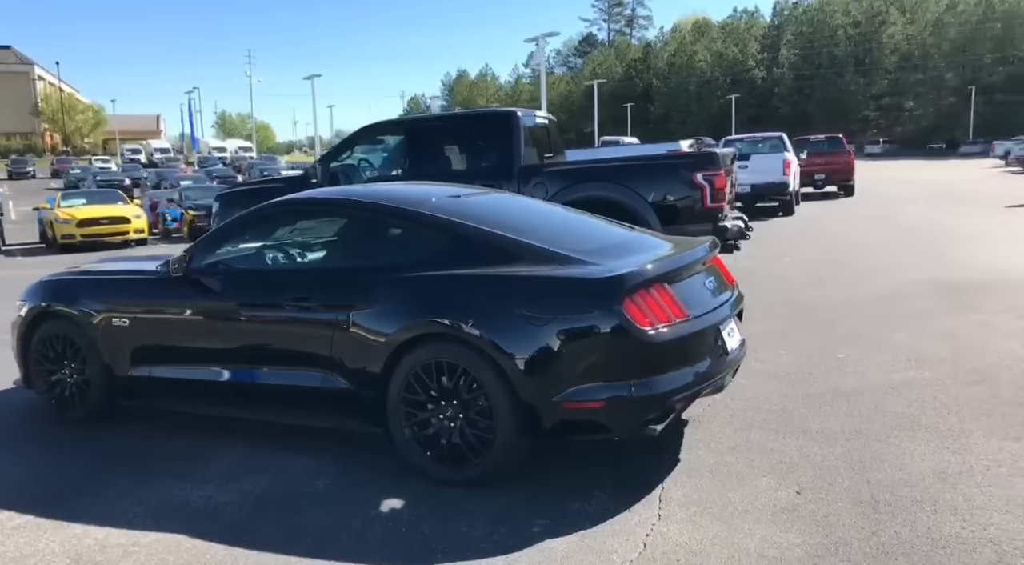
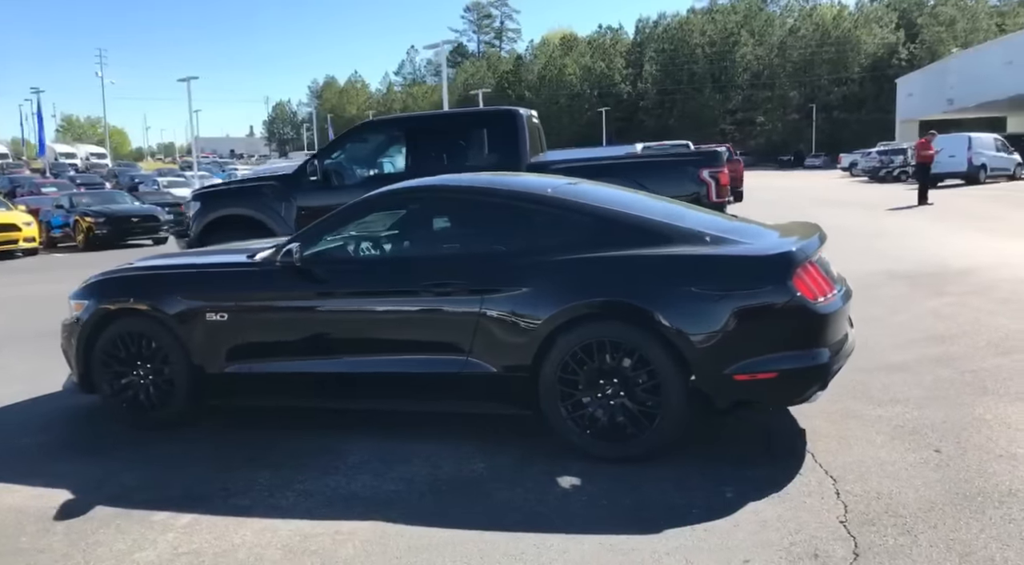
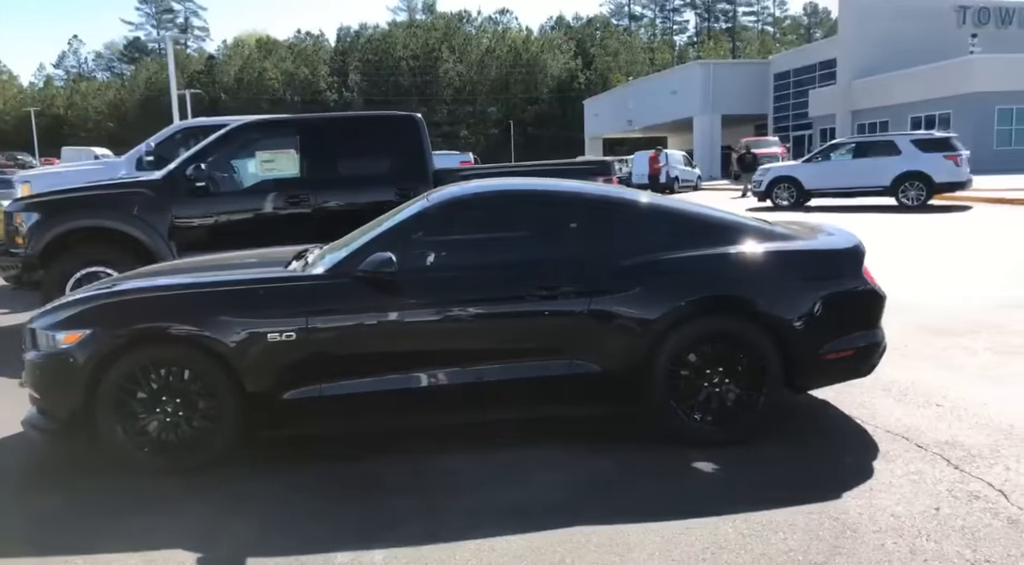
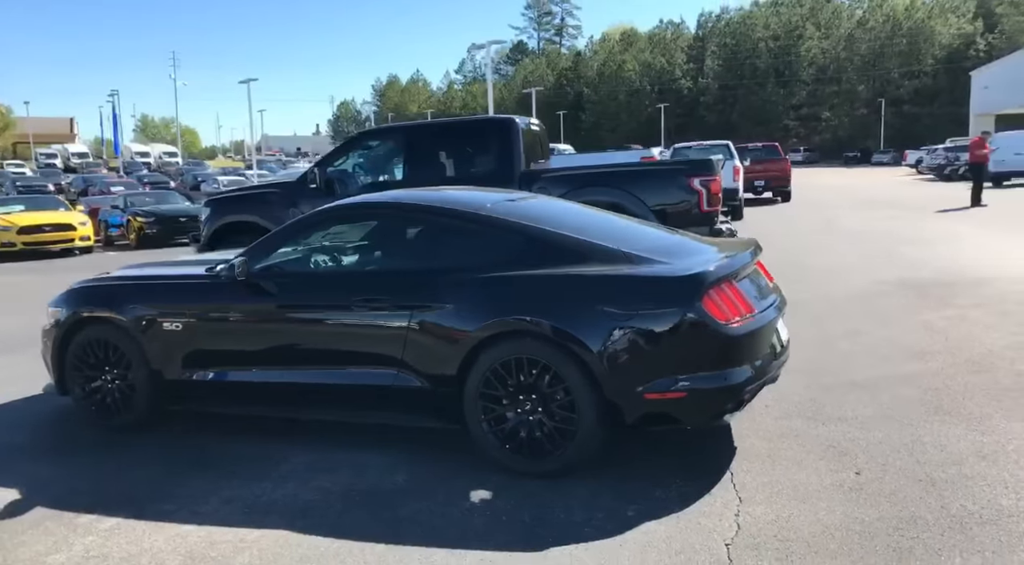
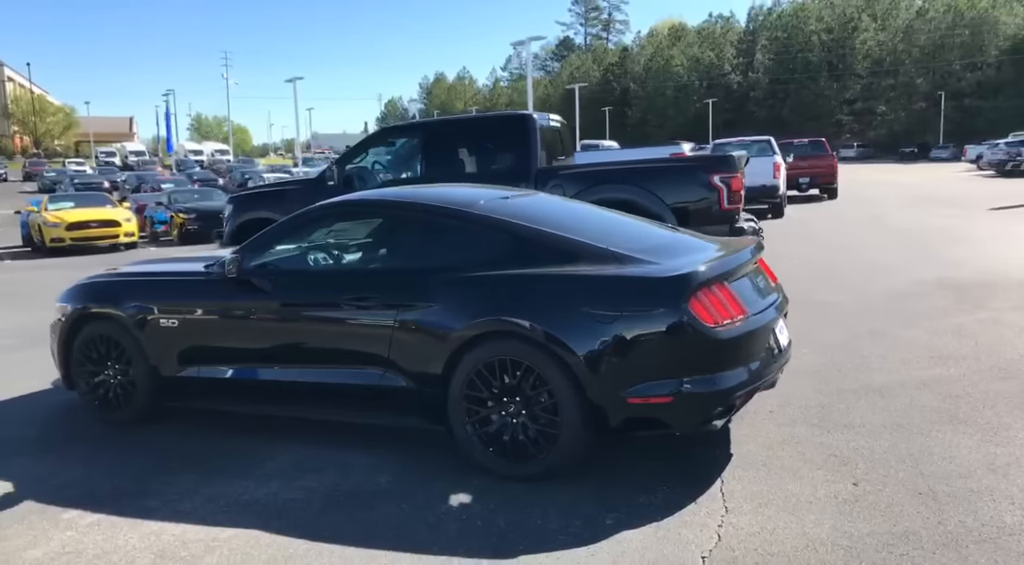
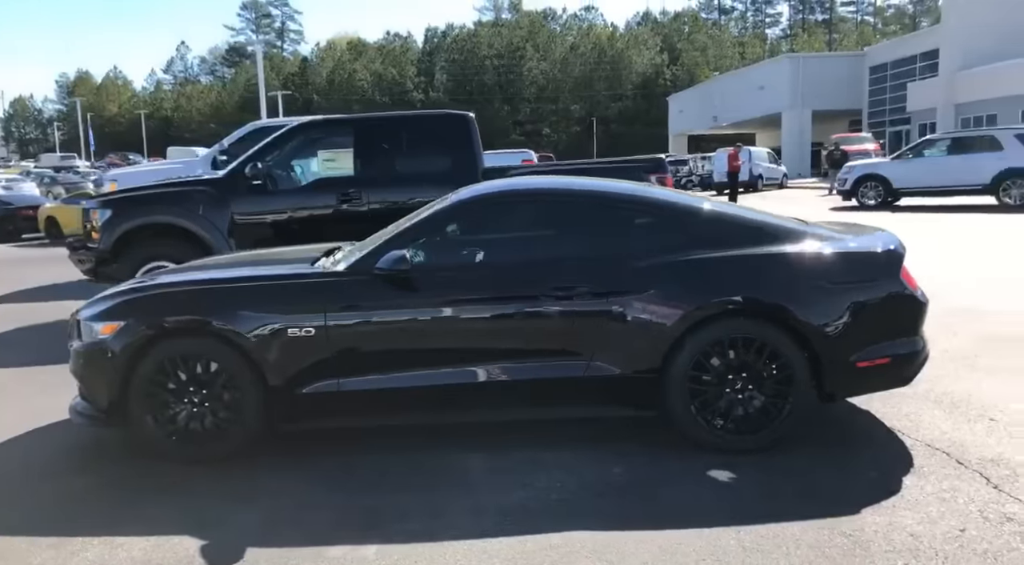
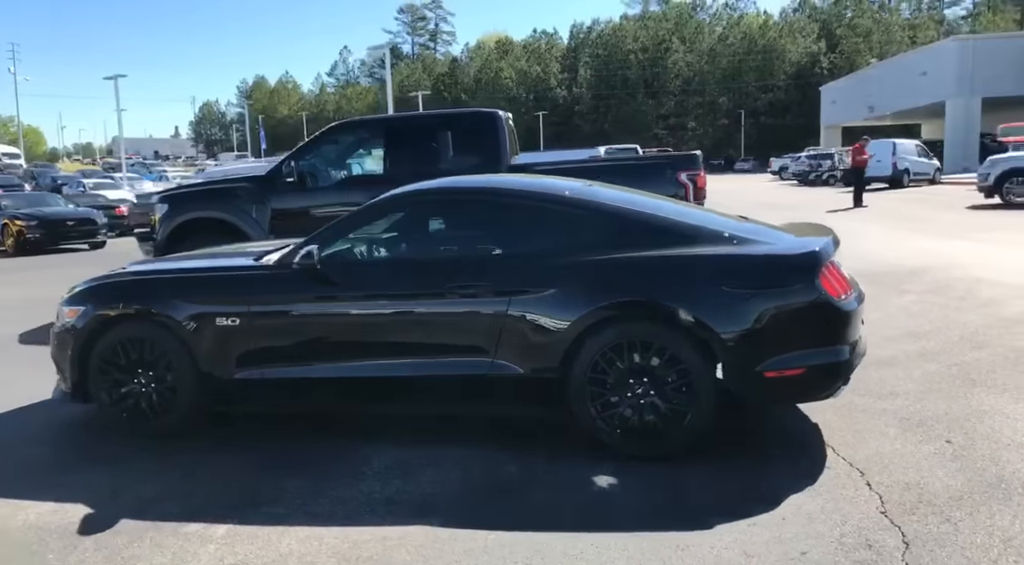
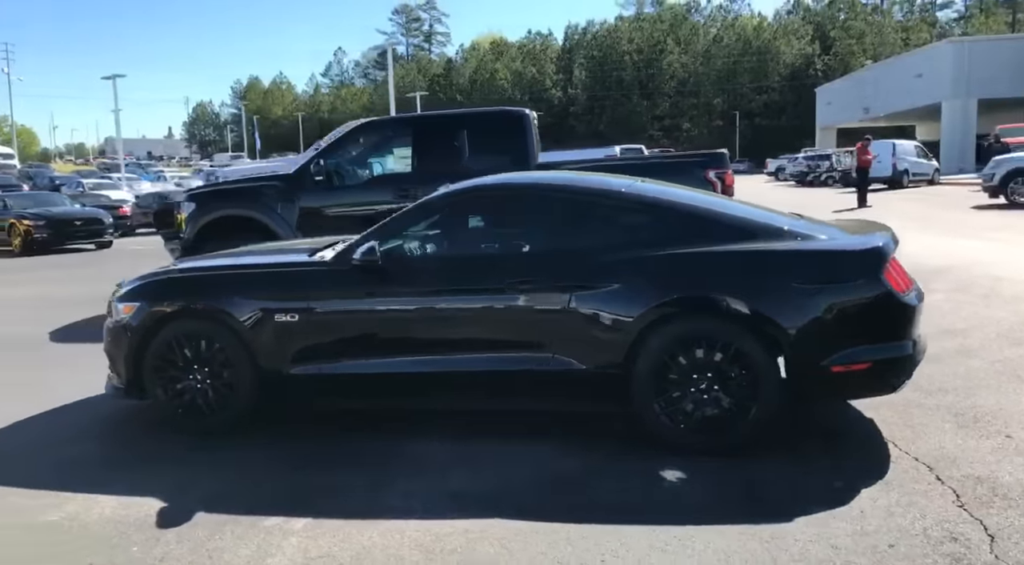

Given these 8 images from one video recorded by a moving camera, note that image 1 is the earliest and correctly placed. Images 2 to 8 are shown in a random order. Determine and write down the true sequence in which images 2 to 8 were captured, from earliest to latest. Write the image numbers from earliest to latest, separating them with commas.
5, 4, 2, 7, 8, 6, 3
